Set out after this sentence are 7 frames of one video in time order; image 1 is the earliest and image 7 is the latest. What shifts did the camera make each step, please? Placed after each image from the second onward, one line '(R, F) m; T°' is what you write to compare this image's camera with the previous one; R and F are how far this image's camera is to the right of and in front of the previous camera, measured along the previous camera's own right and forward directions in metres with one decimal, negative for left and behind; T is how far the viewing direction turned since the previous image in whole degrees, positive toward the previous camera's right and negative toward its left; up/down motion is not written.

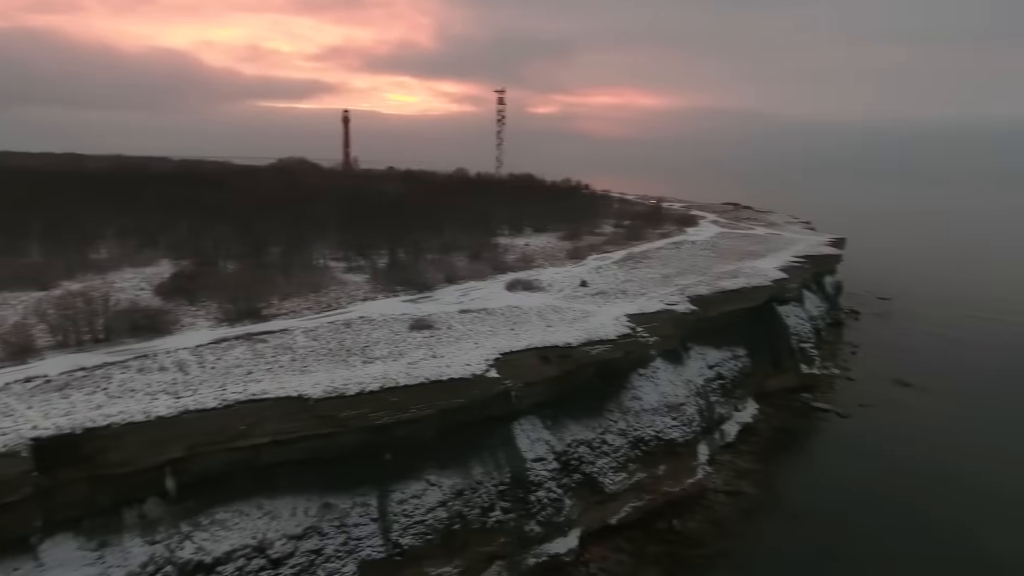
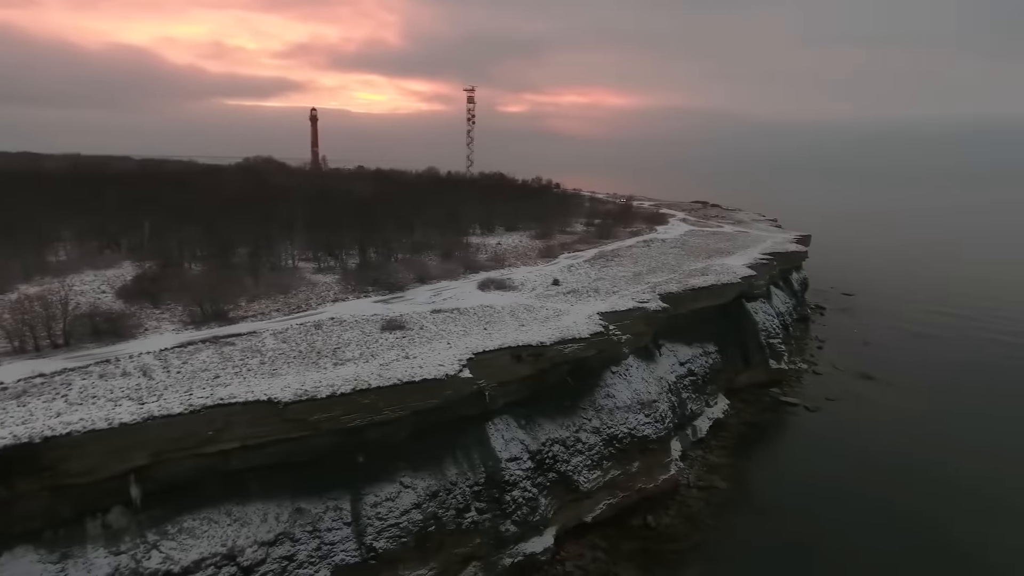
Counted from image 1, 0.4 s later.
(0.0, 0.0) m; +3°
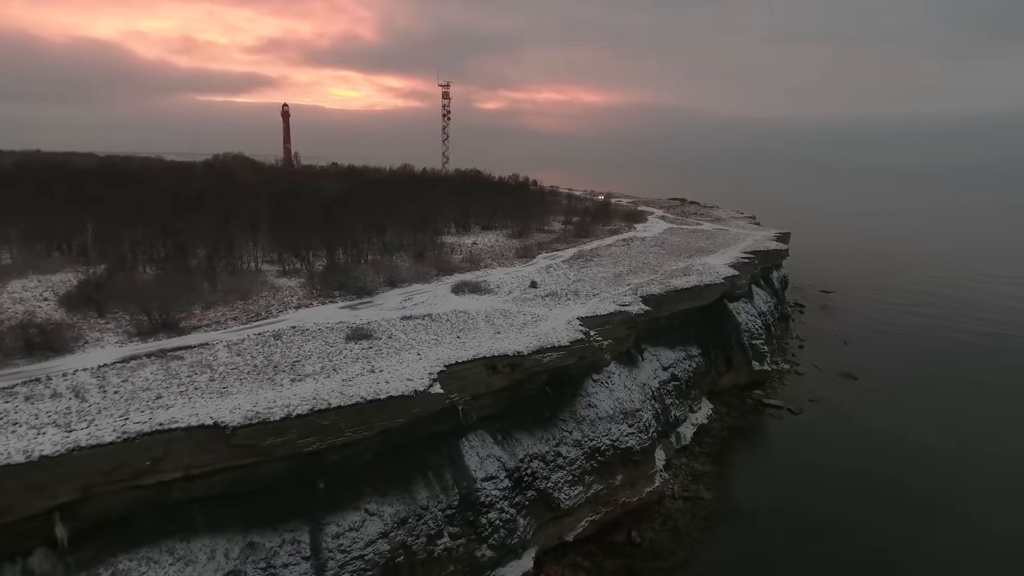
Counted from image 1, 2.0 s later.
(+0.1, +1.0) m; +2°
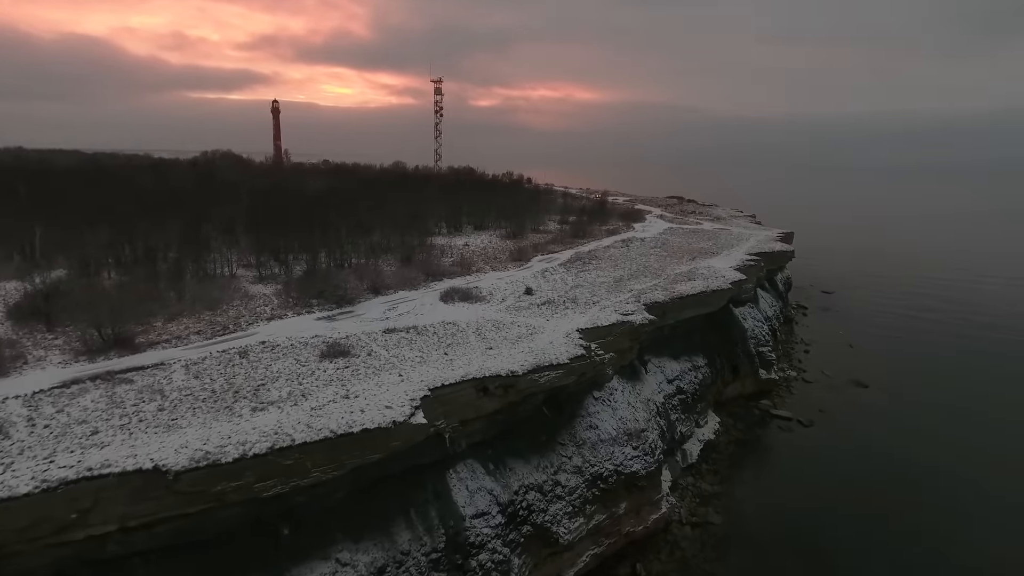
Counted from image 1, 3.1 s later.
(0.0, +1.4) m; 0°
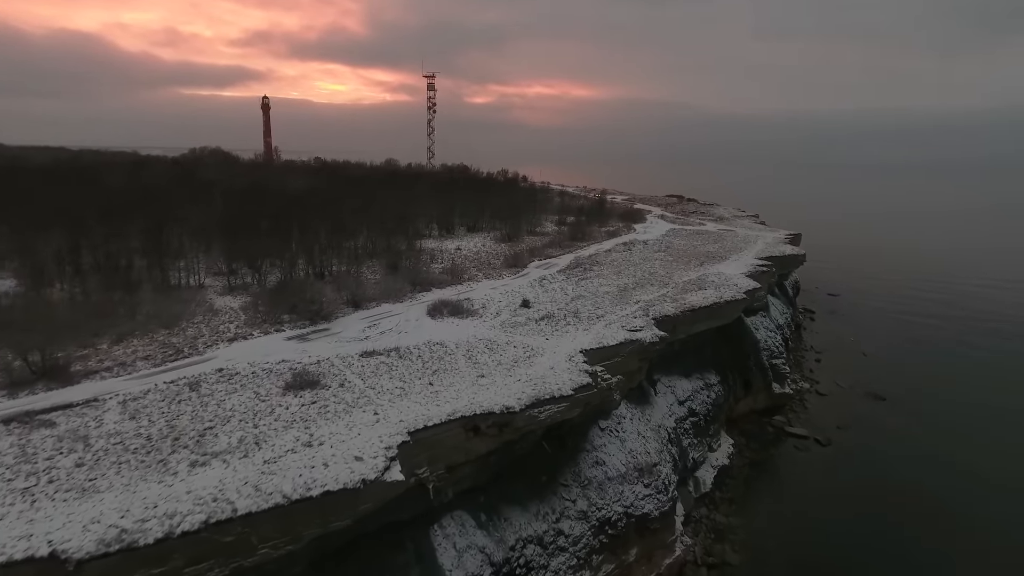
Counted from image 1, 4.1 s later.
(0.0, +1.7) m; 0°
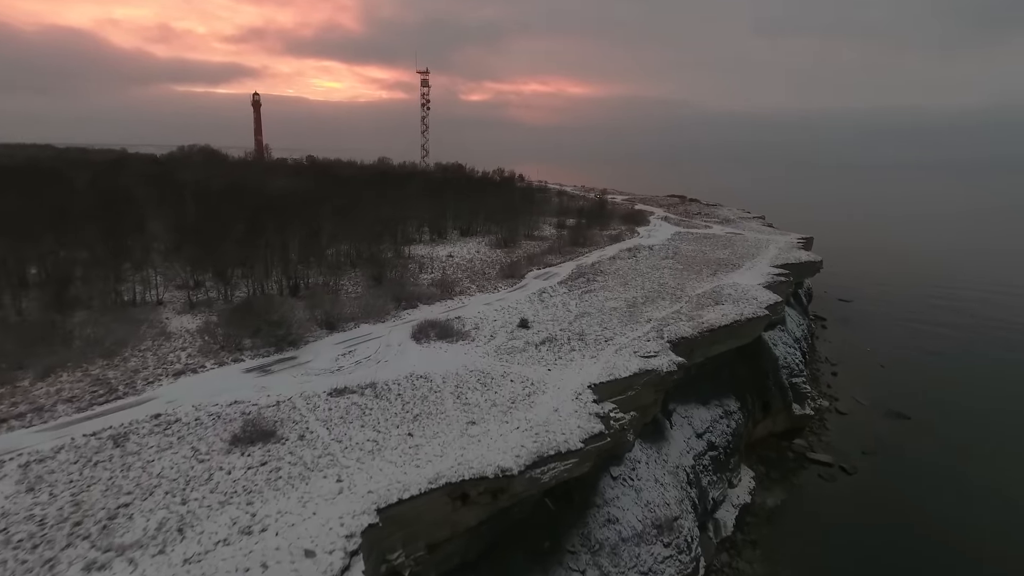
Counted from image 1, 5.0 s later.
(0.0, +1.9) m; 0°
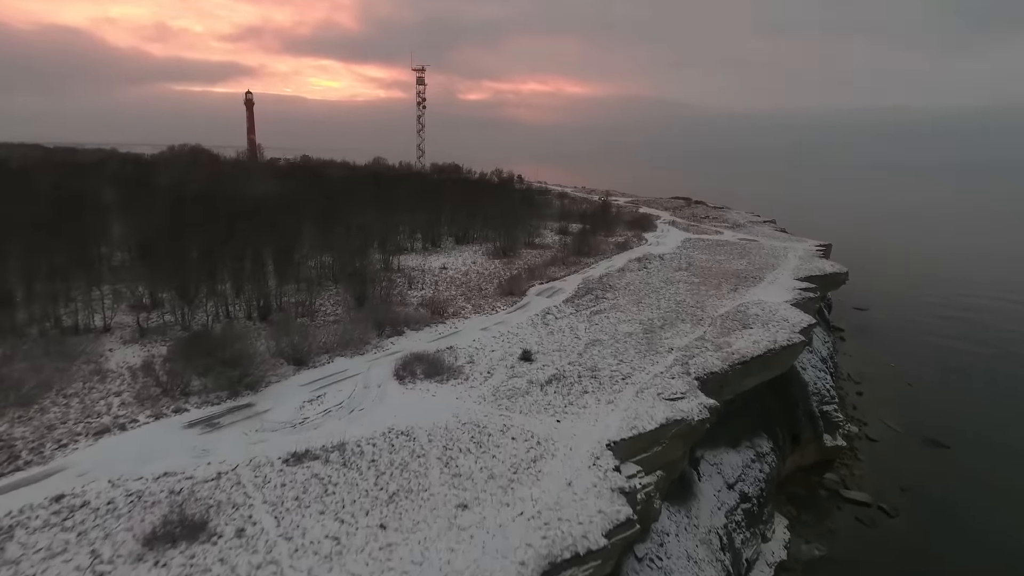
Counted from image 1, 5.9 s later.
(0.0, +2.1) m; 0°
